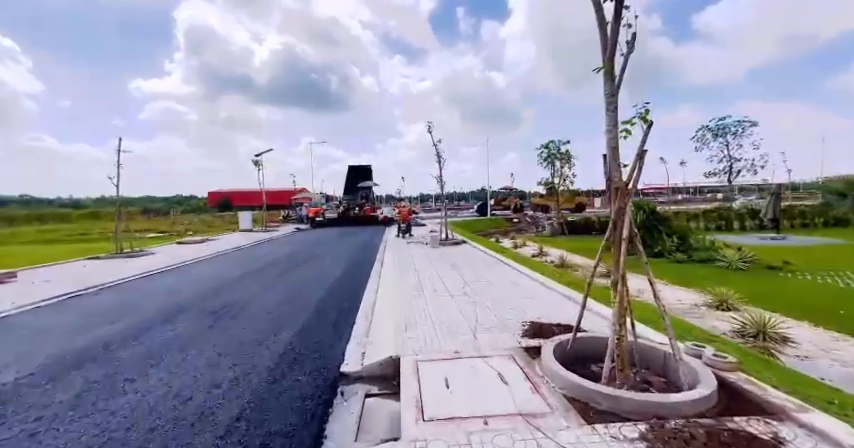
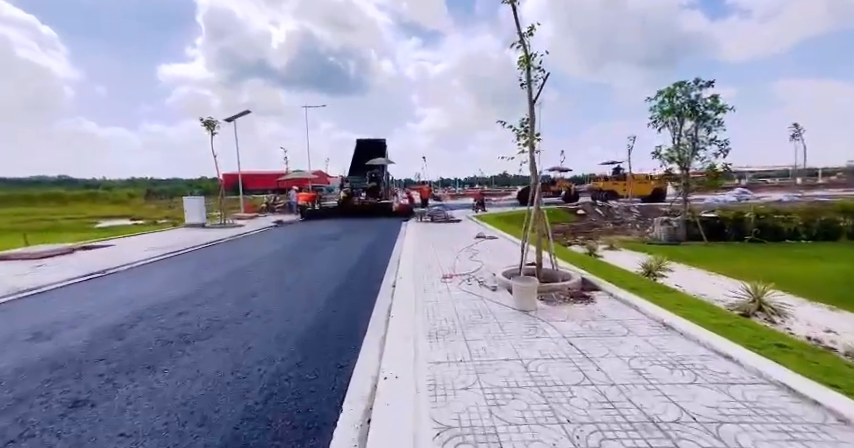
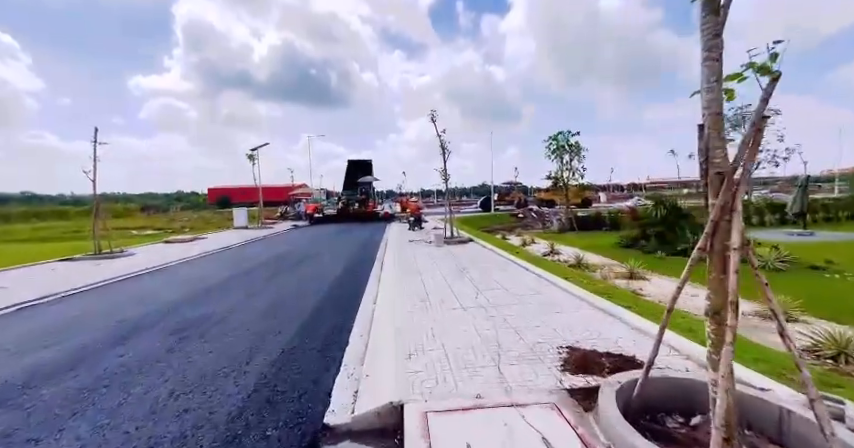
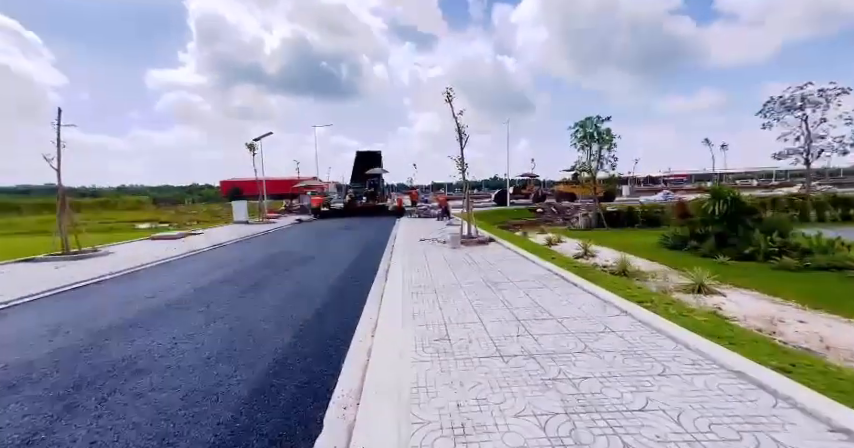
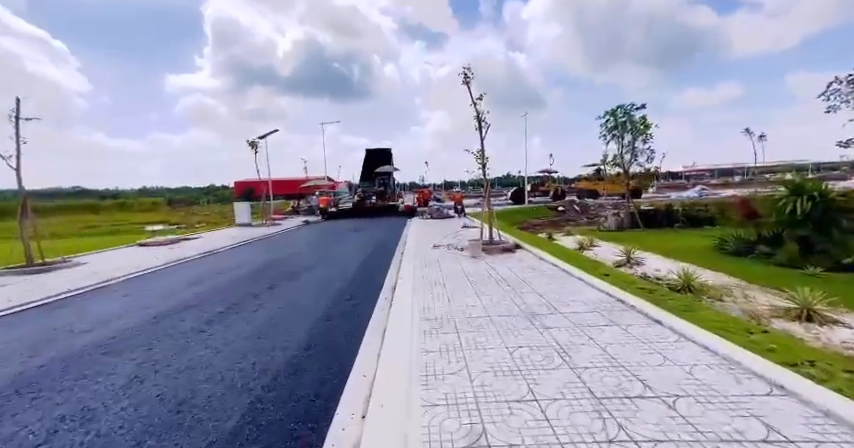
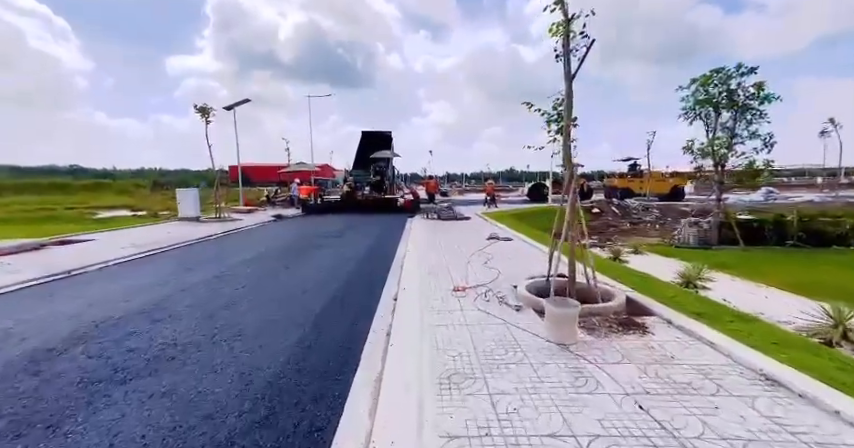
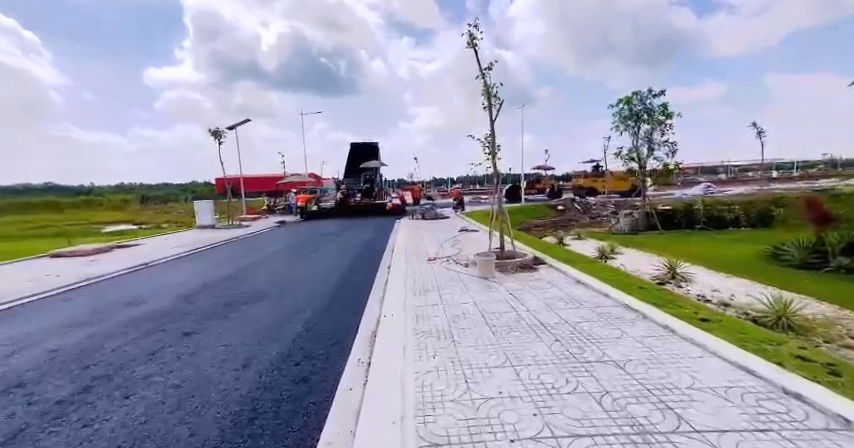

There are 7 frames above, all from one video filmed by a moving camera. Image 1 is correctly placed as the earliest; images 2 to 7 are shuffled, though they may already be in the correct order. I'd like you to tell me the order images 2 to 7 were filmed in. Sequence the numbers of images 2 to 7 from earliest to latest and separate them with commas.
3, 4, 5, 7, 2, 6
